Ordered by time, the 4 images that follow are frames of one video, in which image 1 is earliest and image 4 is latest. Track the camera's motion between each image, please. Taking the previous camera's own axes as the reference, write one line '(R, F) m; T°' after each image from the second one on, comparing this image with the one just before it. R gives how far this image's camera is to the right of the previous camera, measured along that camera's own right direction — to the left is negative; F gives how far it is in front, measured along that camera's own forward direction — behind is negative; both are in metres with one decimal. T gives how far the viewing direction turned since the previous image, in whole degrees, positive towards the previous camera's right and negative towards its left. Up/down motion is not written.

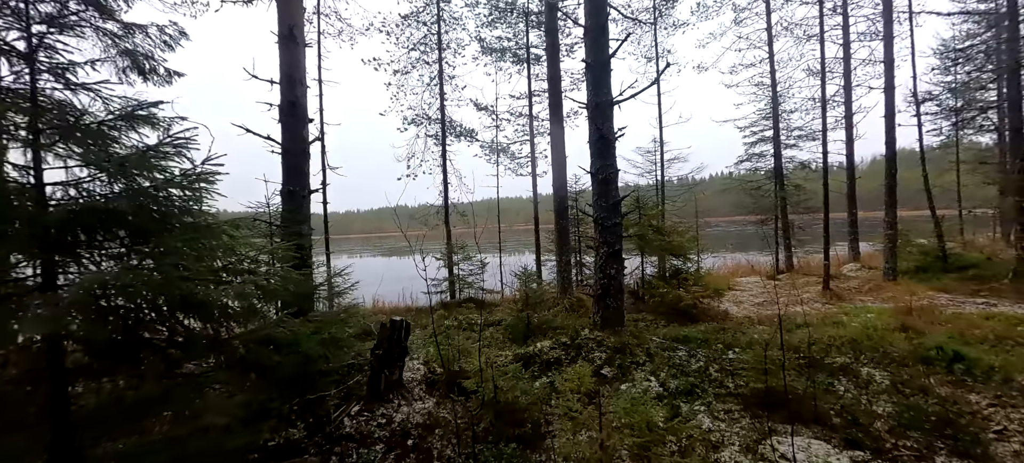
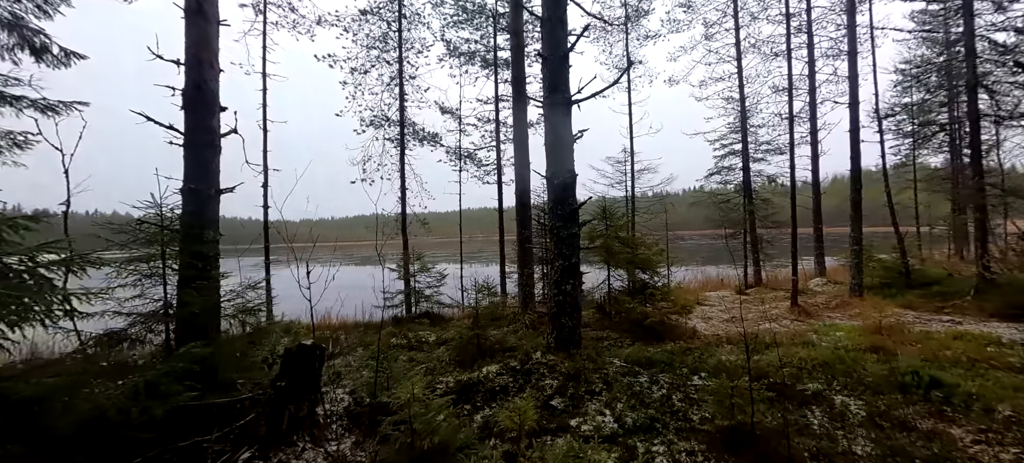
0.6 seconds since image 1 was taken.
(+0.4, +0.6) m; +3°
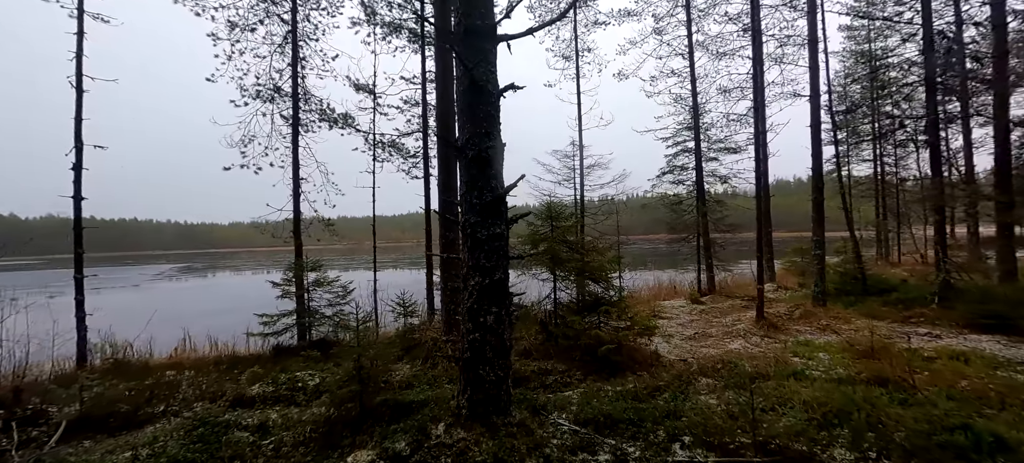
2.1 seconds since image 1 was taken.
(+0.4, +1.7) m; +7°
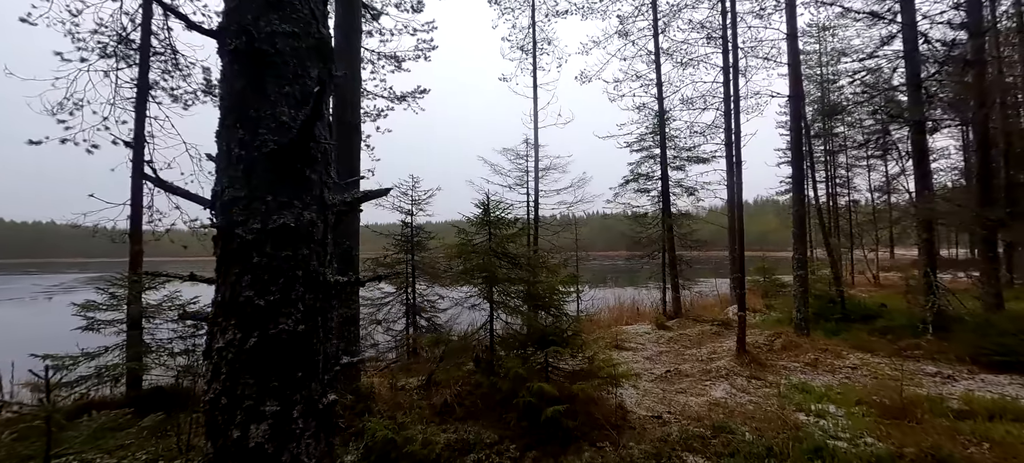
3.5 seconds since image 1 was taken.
(+0.5, +1.7) m; +5°
